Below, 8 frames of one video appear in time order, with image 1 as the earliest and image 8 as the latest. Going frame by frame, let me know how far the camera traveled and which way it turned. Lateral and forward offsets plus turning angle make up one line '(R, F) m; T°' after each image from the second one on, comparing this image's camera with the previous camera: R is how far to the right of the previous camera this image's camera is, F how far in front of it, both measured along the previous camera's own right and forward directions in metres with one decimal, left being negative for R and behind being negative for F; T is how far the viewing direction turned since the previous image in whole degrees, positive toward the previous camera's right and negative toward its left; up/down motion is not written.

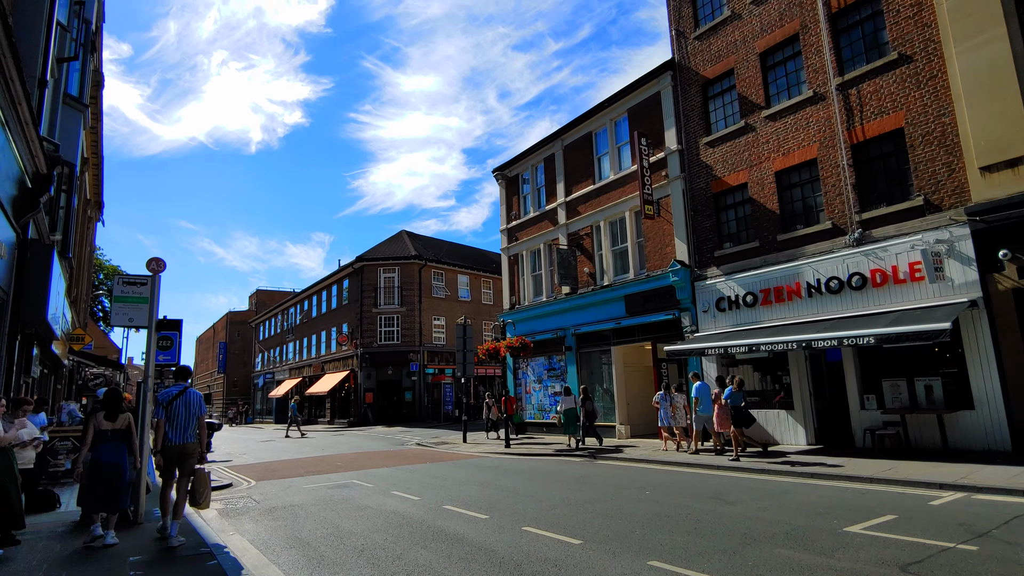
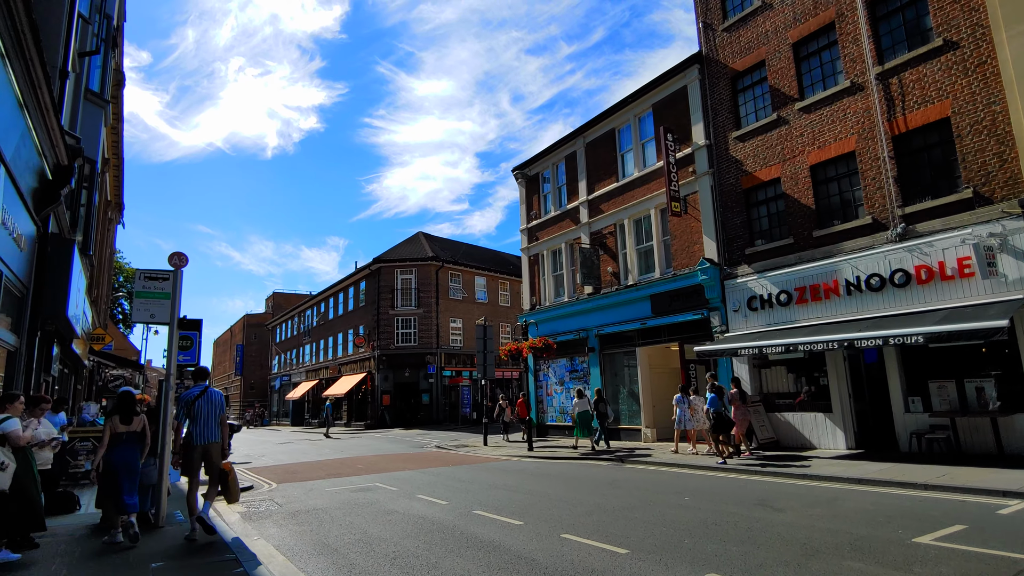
(-0.3, +0.4) m; -1°
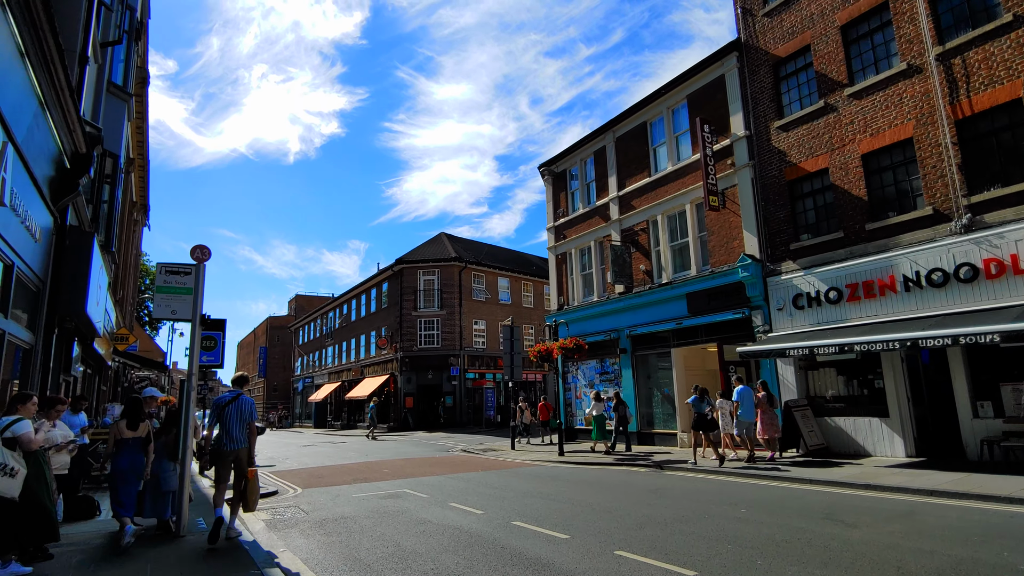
(-0.3, +0.6) m; -2°
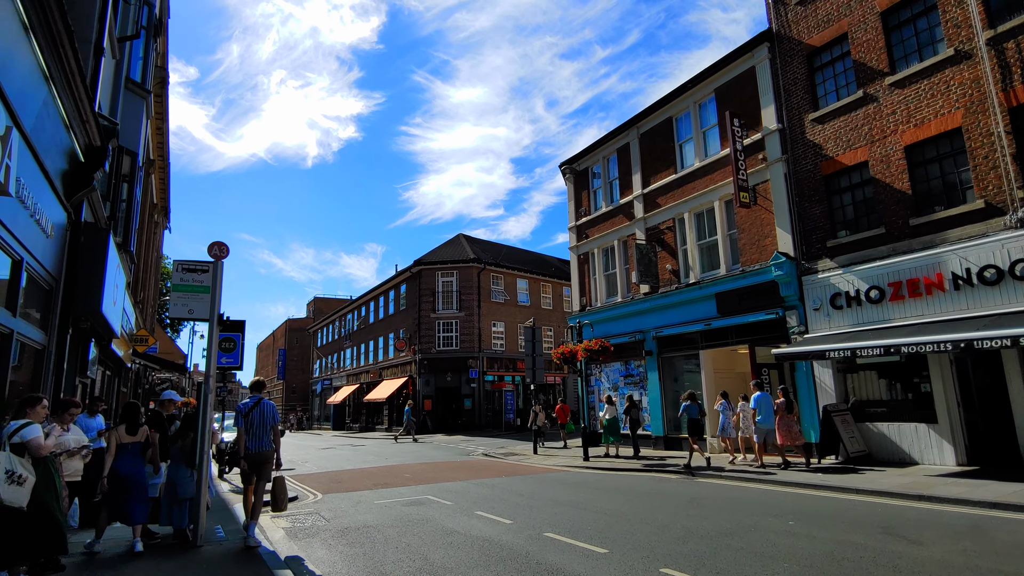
(-0.2, +0.4) m; -2°
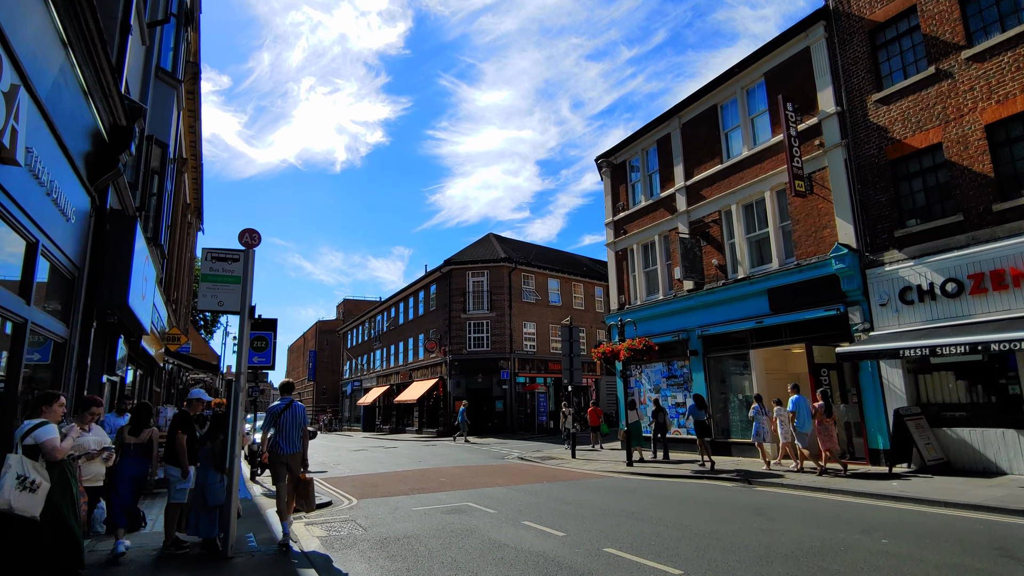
(-0.3, +0.7) m; -3°
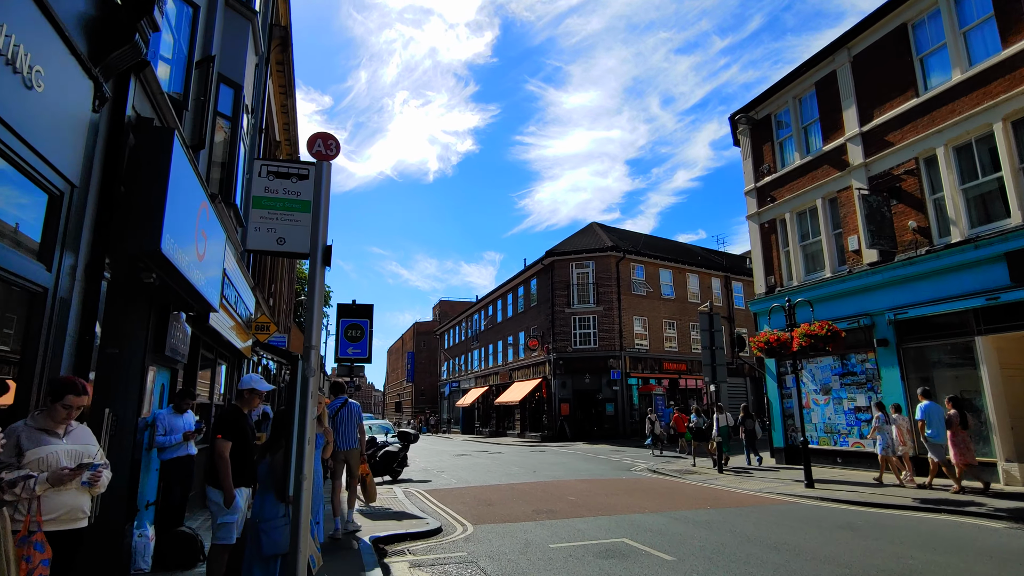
(-1.0, +2.6) m; -9°
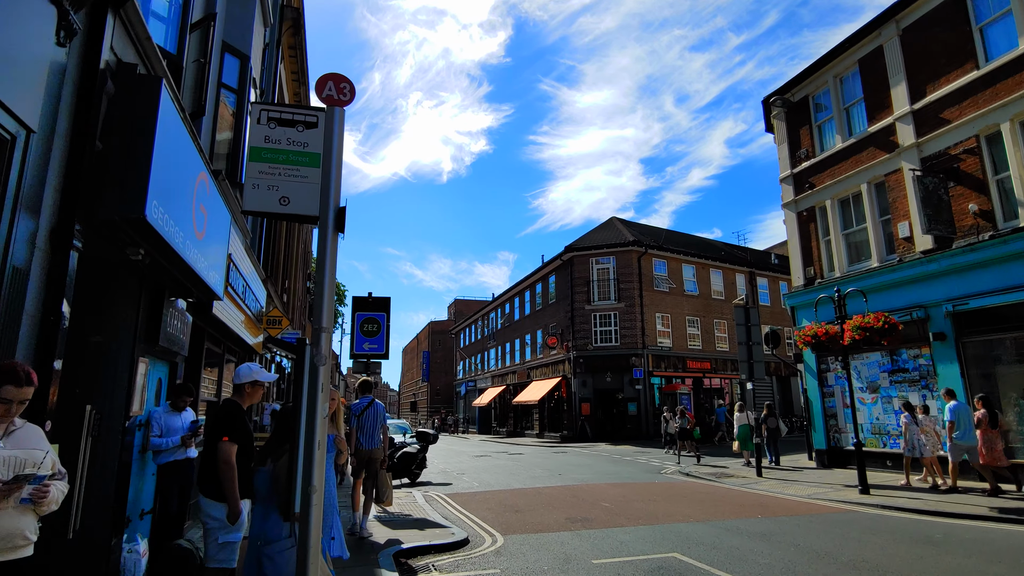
(-0.2, +0.8) m; -1°
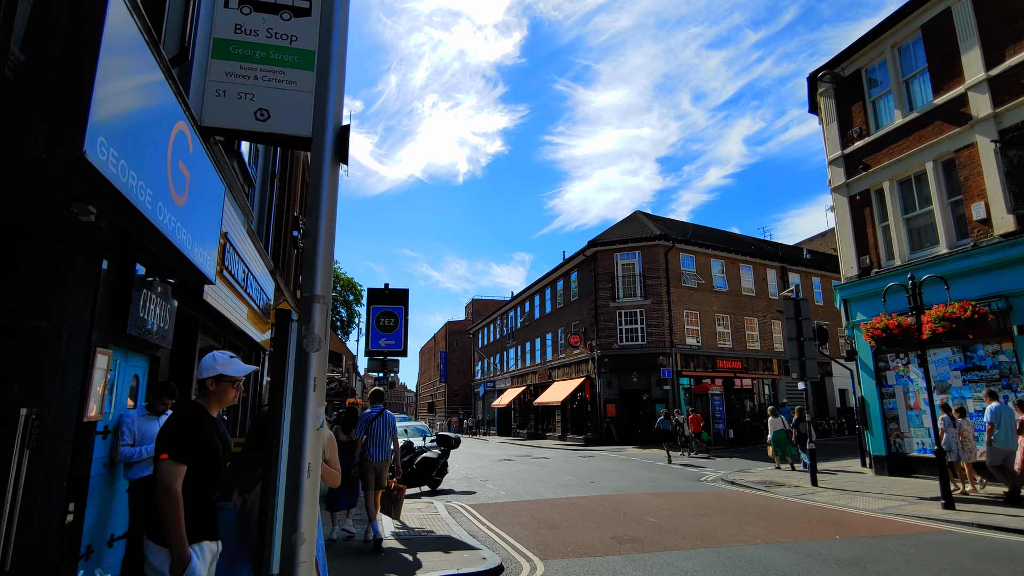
(-0.3, +1.1) m; -2°
